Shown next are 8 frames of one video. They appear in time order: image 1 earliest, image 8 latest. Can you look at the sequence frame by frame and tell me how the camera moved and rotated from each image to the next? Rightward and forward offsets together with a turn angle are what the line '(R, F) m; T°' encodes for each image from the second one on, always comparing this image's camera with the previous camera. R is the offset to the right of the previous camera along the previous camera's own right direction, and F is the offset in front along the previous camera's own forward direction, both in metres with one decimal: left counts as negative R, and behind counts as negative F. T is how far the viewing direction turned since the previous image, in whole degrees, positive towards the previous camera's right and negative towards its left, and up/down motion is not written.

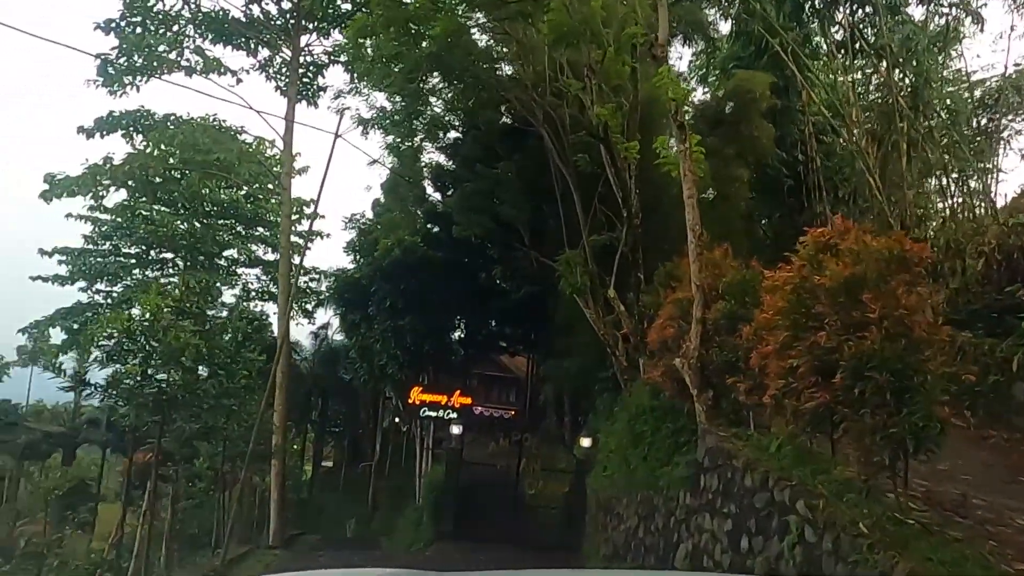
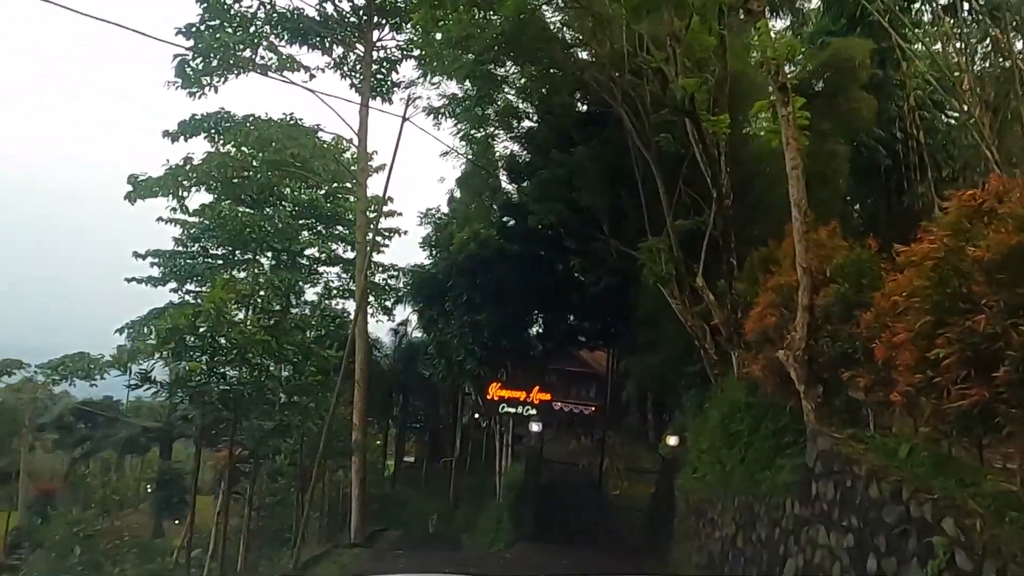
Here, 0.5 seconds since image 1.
(0.0, +0.5) m; -6°
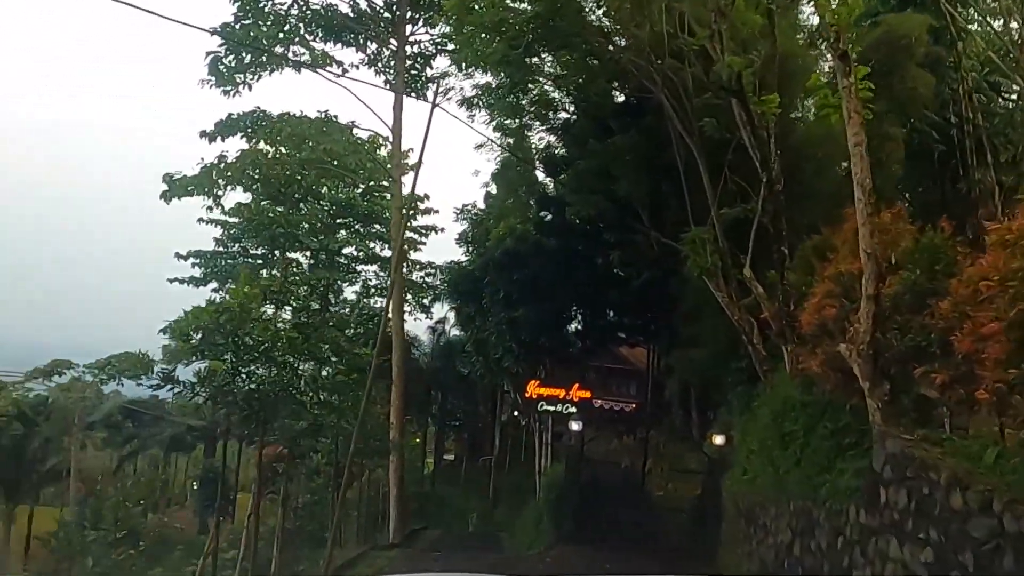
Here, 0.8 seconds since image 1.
(0.0, +0.4) m; -3°
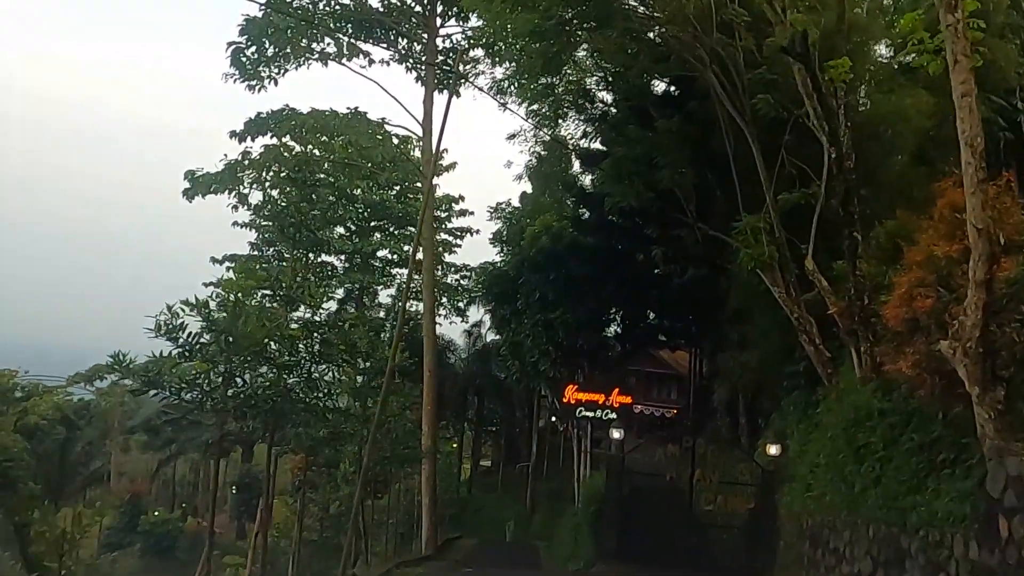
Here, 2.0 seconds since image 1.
(0.0, +0.8) m; -3°
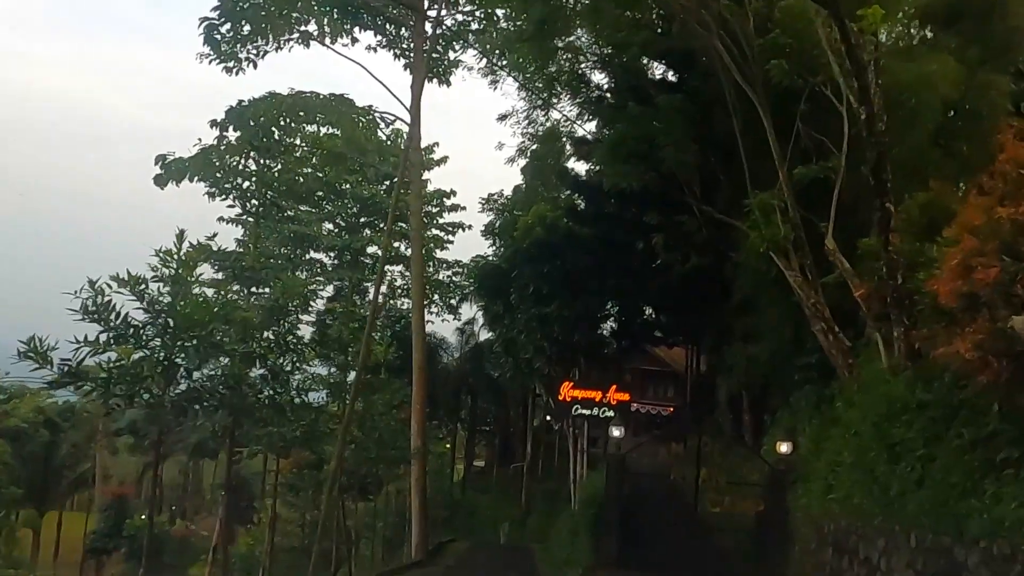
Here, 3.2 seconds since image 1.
(0.0, +0.8) m; 0°
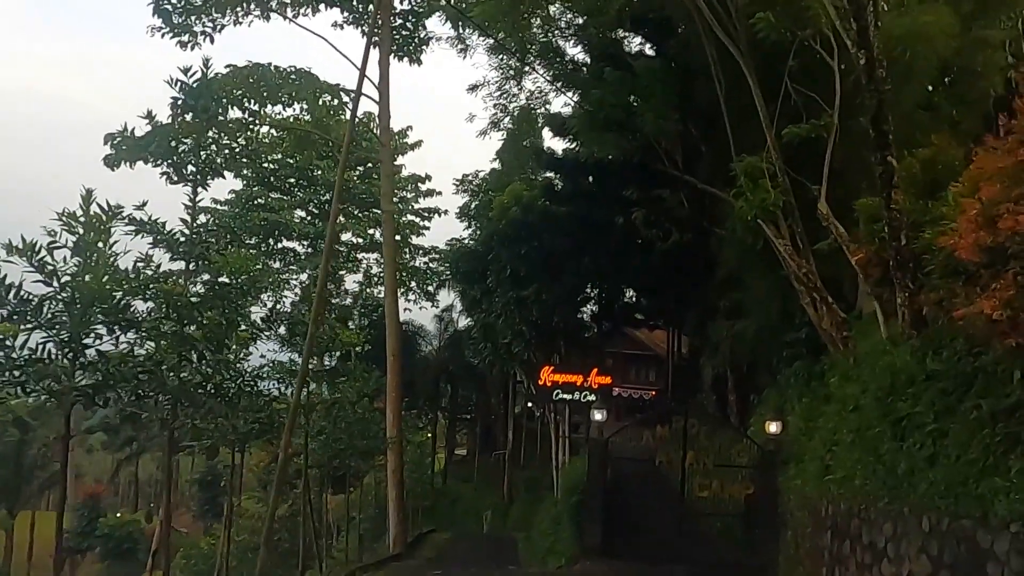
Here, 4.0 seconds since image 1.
(+0.1, +0.6) m; +1°
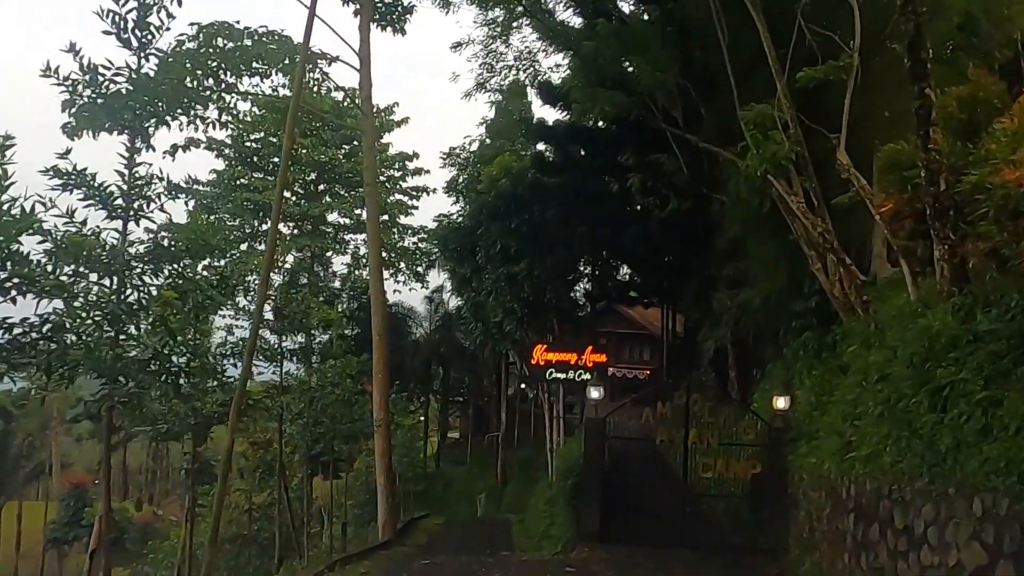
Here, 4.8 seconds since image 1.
(0.0, +0.7) m; +1°
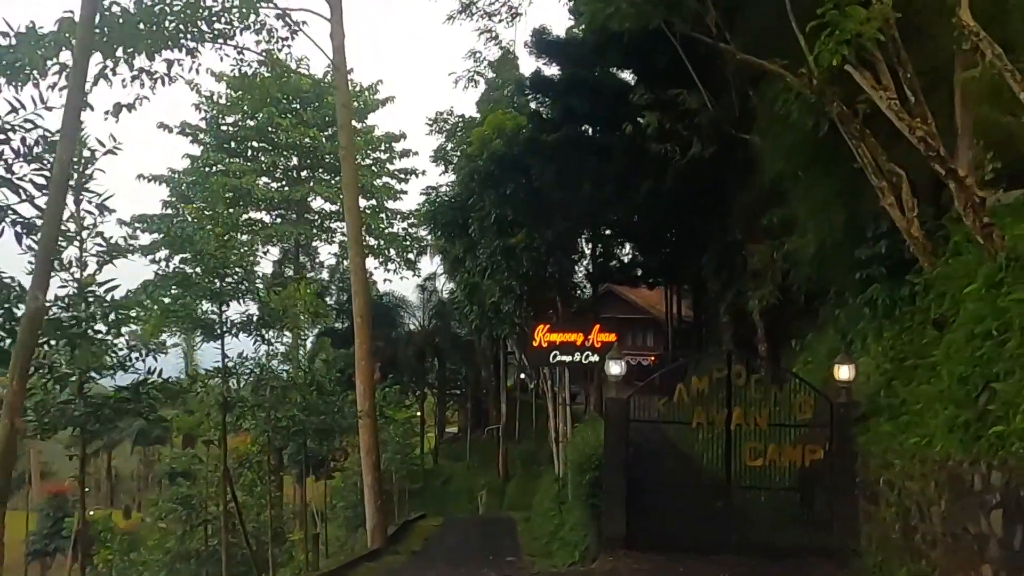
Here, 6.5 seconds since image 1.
(0.0, +1.8) m; 0°
